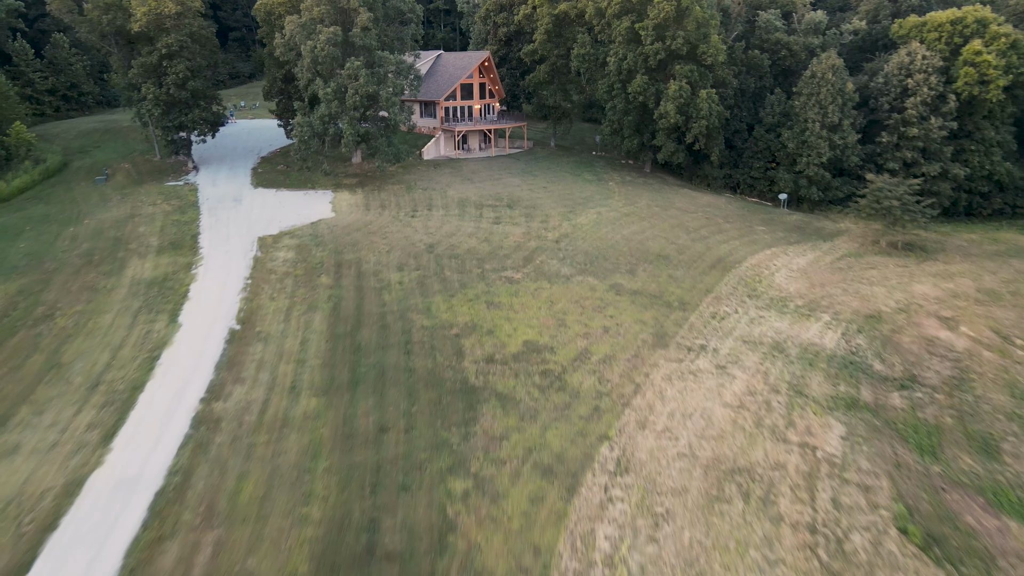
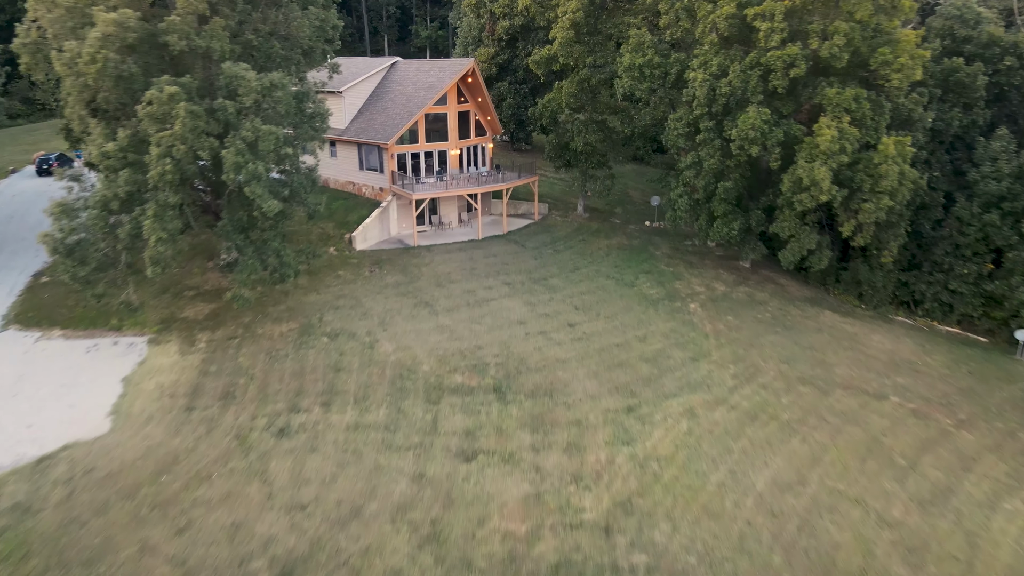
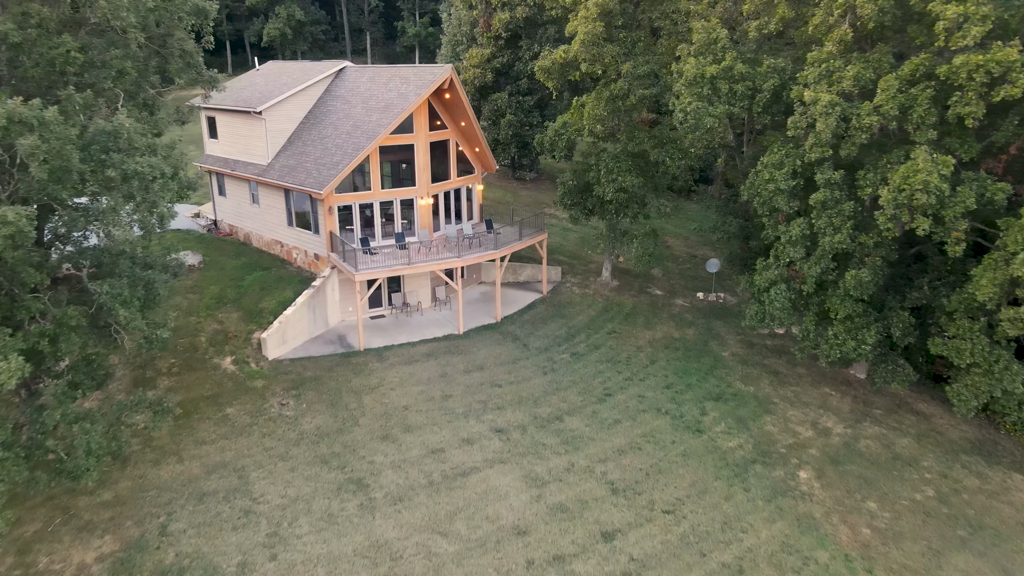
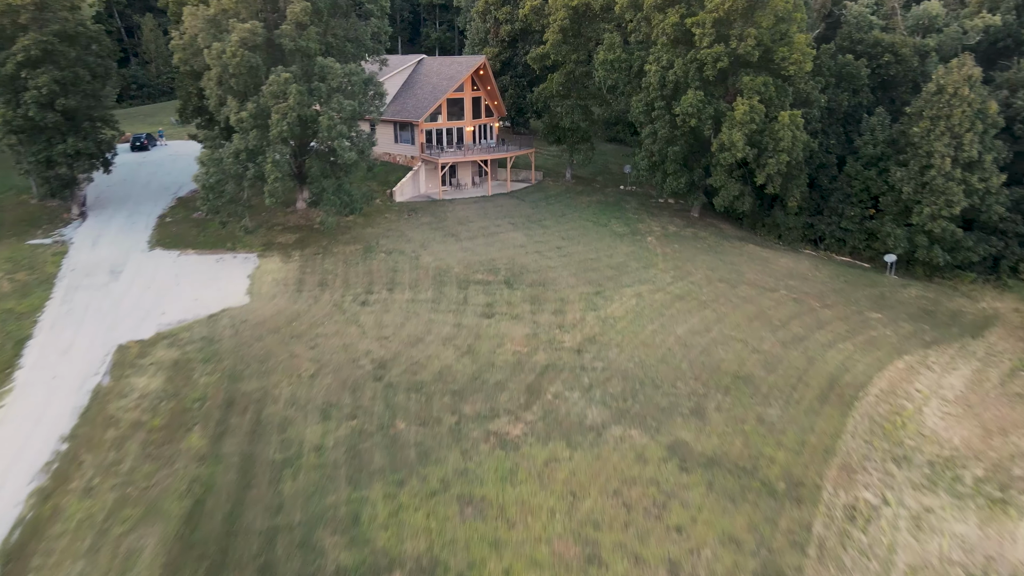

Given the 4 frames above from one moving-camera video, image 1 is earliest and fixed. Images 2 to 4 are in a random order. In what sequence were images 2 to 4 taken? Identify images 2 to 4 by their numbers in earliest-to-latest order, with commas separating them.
4, 2, 3
